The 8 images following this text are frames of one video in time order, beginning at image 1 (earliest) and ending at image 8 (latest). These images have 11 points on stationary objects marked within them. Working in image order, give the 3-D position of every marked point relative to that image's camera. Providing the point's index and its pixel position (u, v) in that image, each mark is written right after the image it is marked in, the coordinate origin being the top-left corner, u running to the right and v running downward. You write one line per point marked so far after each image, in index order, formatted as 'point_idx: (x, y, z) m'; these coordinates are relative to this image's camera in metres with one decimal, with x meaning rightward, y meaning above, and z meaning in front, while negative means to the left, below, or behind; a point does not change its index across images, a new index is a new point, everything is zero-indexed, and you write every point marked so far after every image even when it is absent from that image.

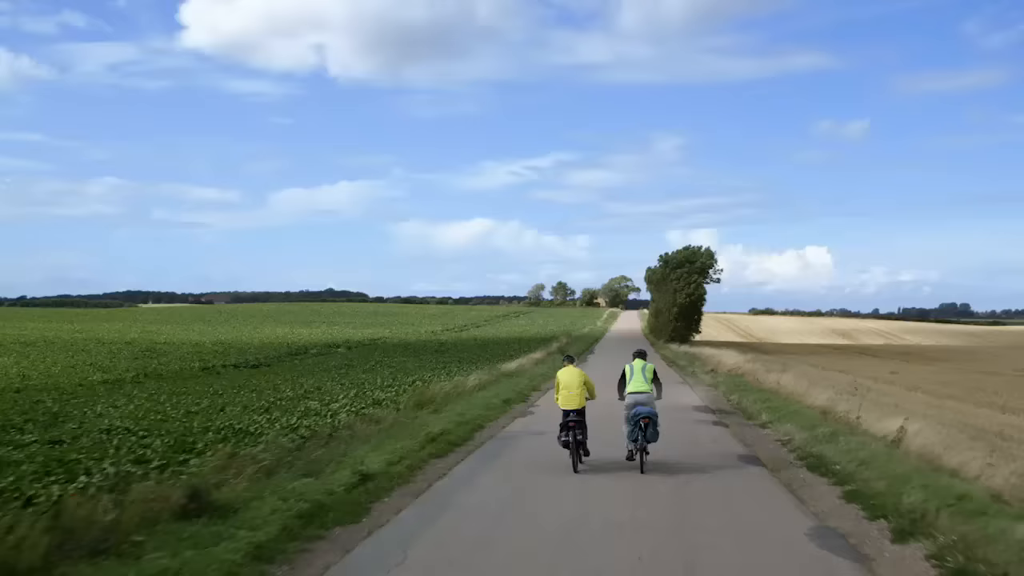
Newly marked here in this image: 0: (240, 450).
0: (-3.7, -2.2, +11.5) m
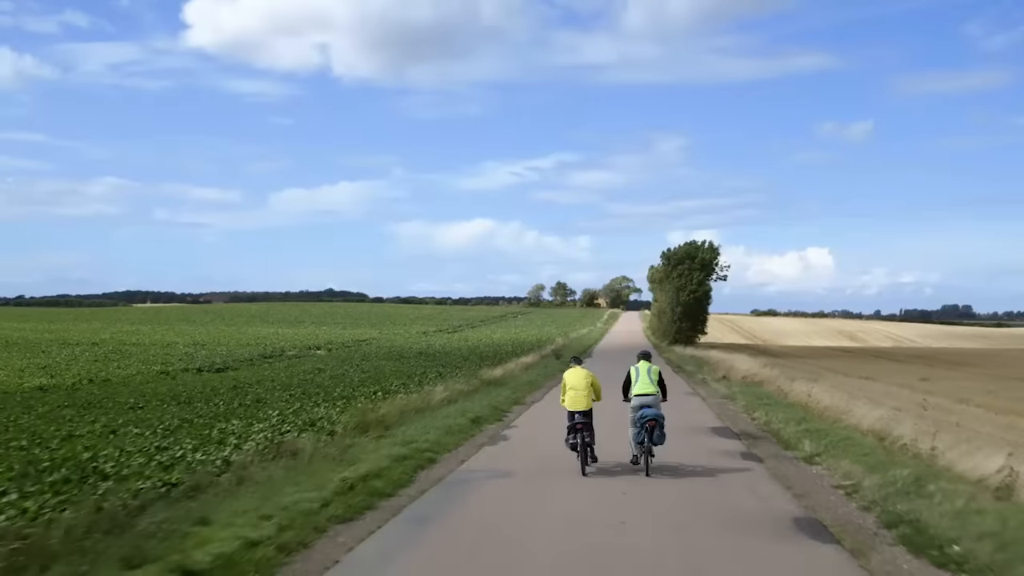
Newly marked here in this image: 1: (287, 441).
0: (-4.2, -2.0, +7.8) m
1: (-3.1, -2.1, +11.8) m
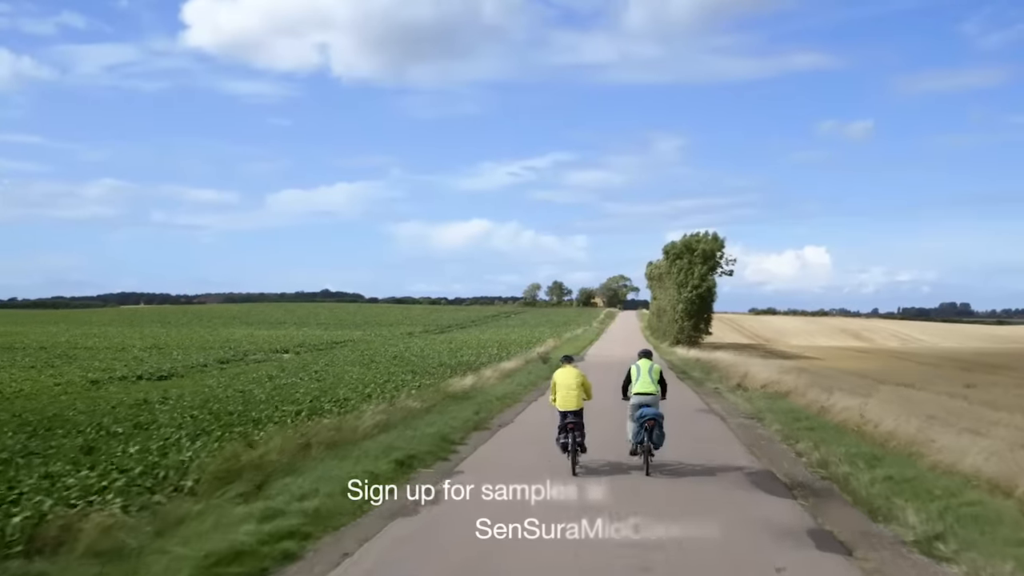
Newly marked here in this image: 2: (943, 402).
0: (-4.8, -1.8, +3.3) m
1: (-3.8, -1.9, +7.3) m
2: (+9.9, -2.6, +19.8) m
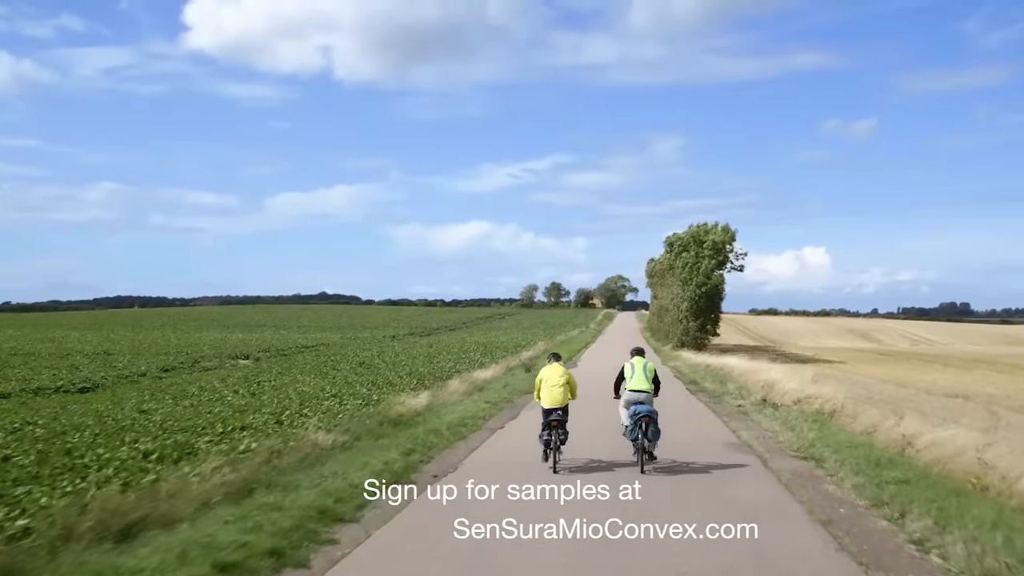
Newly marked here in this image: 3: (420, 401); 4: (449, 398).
0: (-5.4, -1.6, -1.5) m
1: (-4.4, -1.7, +2.5) m
2: (+9.2, -2.4, +15.0) m
3: (-1.9, -2.3, +17.5) m
4: (-1.4, -2.4, +18.6) m
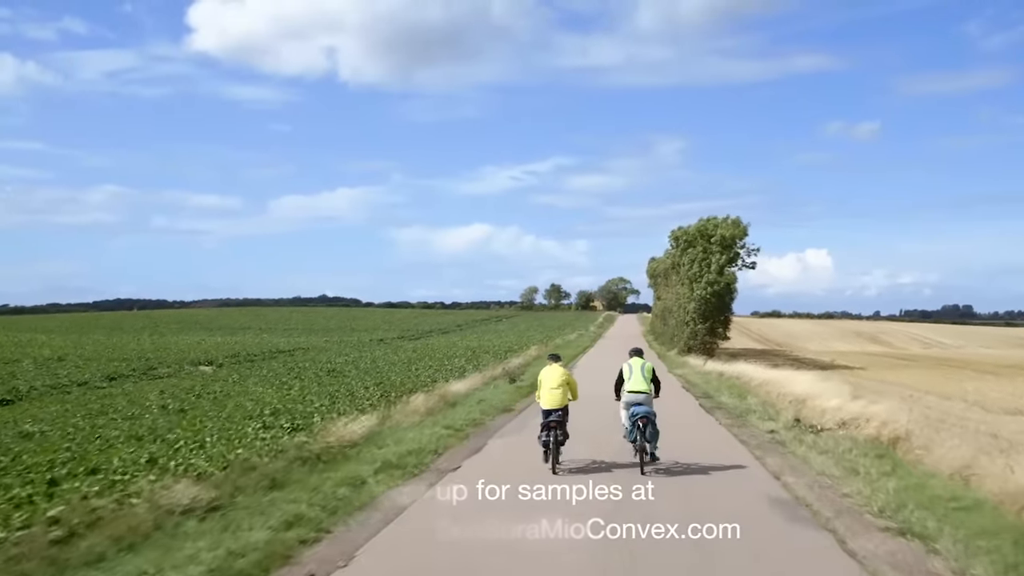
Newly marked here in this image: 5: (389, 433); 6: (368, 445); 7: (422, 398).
0: (-6.0, -1.5, -5.3) m
1: (-5.0, -1.6, -1.3) m
2: (+8.7, -2.3, +11.2) m
3: (-2.4, -2.2, +13.7) m
4: (-1.9, -2.3, +14.8) m
5: (-1.9, -2.3, +13.6) m
6: (-2.0, -2.2, +12.2) m
7: (-2.0, -2.4, +18.7) m
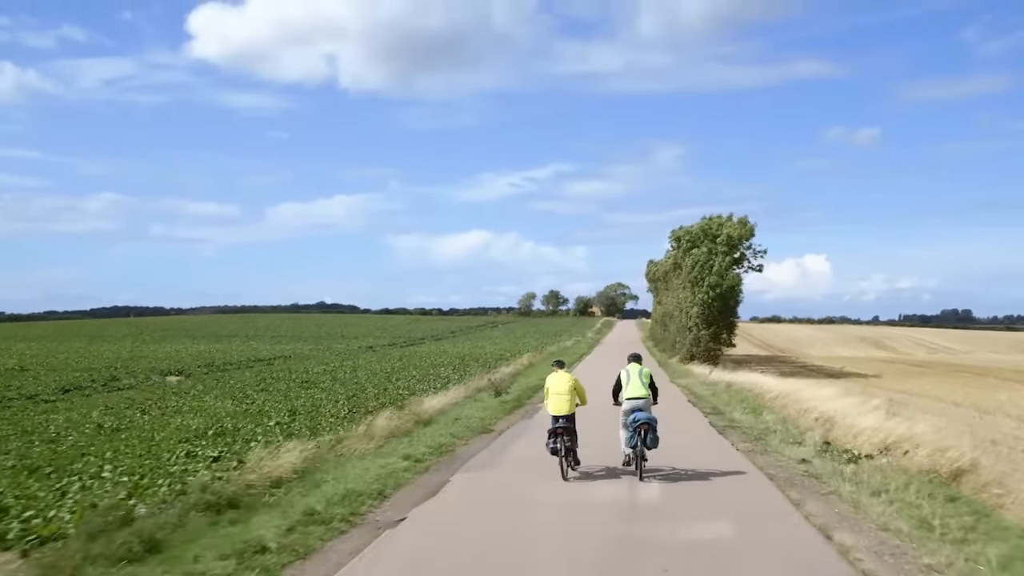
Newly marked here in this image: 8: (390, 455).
0: (-6.3, -1.3, -7.8) m
1: (-5.3, -1.5, -3.8) m
2: (+8.4, -2.2, +8.7) m
3: (-2.7, -2.2, +11.2) m
4: (-2.2, -2.3, +12.4) m
5: (-2.3, -2.3, +11.1) m
6: (-2.4, -2.2, +9.7) m
7: (-2.3, -2.4, +16.3) m
8: (-1.6, -2.3, +11.7) m
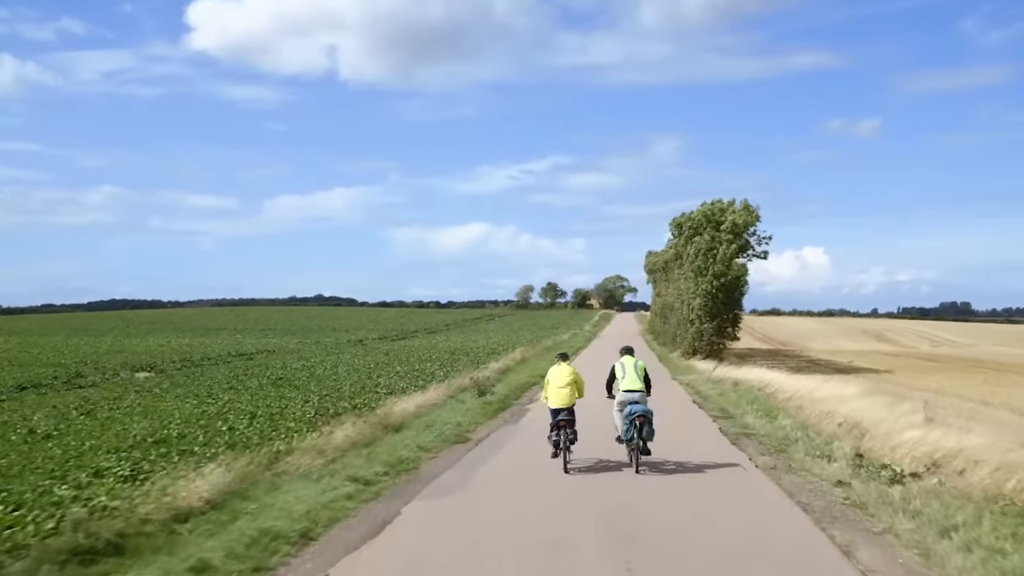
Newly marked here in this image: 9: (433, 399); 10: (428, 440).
0: (-6.6, -1.3, -9.8) m
1: (-5.6, -1.4, -5.8) m
2: (+8.1, -2.0, +6.7) m
3: (-3.0, -2.0, +9.2) m
4: (-2.5, -2.1, +10.3) m
5: (-2.6, -2.1, +9.1) m
6: (-2.6, -2.0, +7.7) m
7: (-2.6, -2.2, +14.3) m
8: (-1.9, -2.1, +9.7) m
9: (-1.6, -2.3, +18.3) m
10: (-1.2, -2.2, +12.8) m
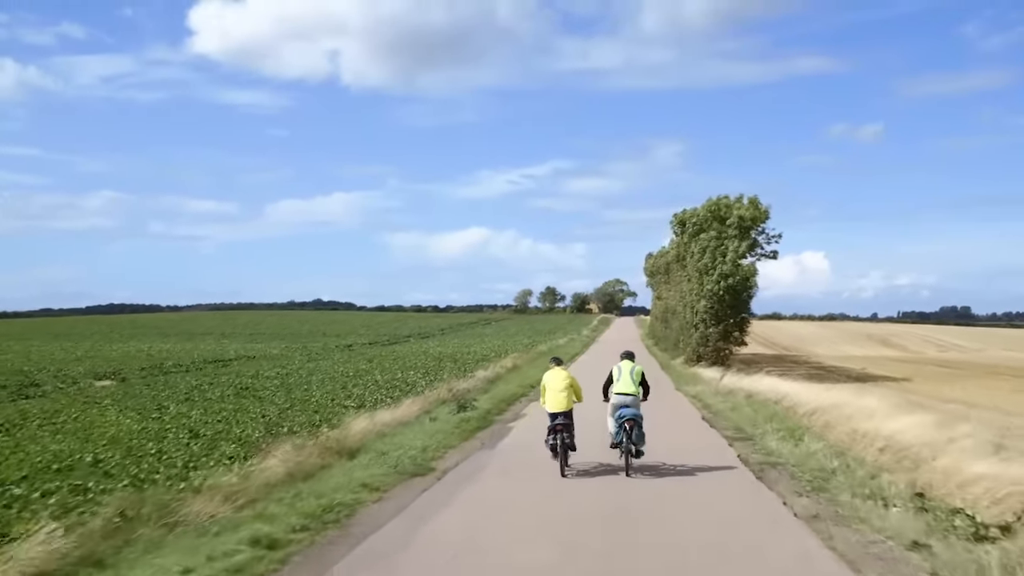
0: (-6.9, -1.2, -12.2) m
1: (-5.9, -1.3, -8.2) m
2: (+7.8, -2.0, +4.4) m
3: (-3.4, -2.0, +6.8) m
4: (-2.9, -2.0, +8.0) m
5: (-2.9, -2.0, +6.7) m
6: (-3.0, -2.0, +5.3) m
7: (-2.9, -2.2, +11.9) m
8: (-2.2, -2.0, +7.3) m
9: (-2.0, -2.3, +15.9) m
10: (-1.5, -2.2, +10.4) m
